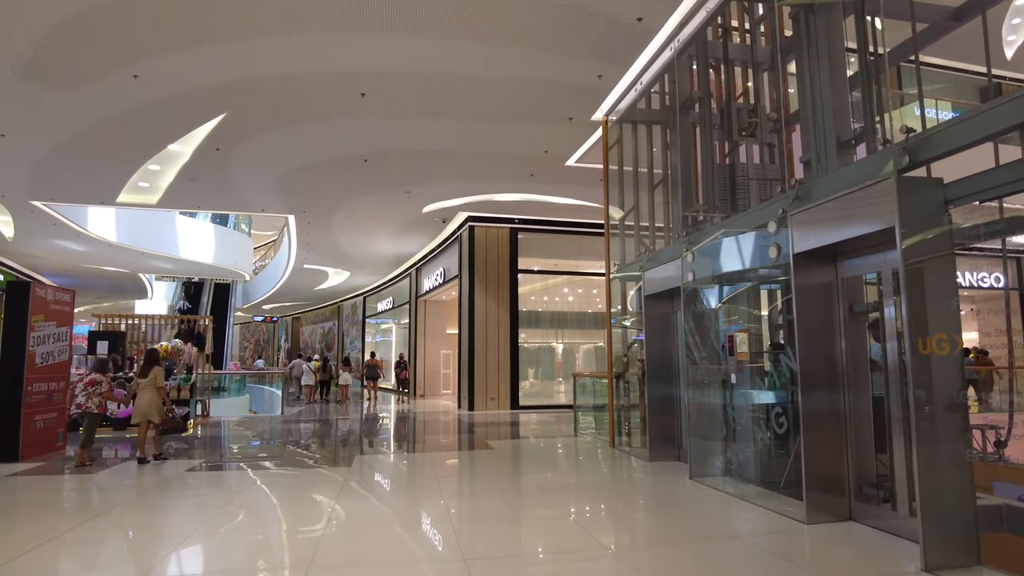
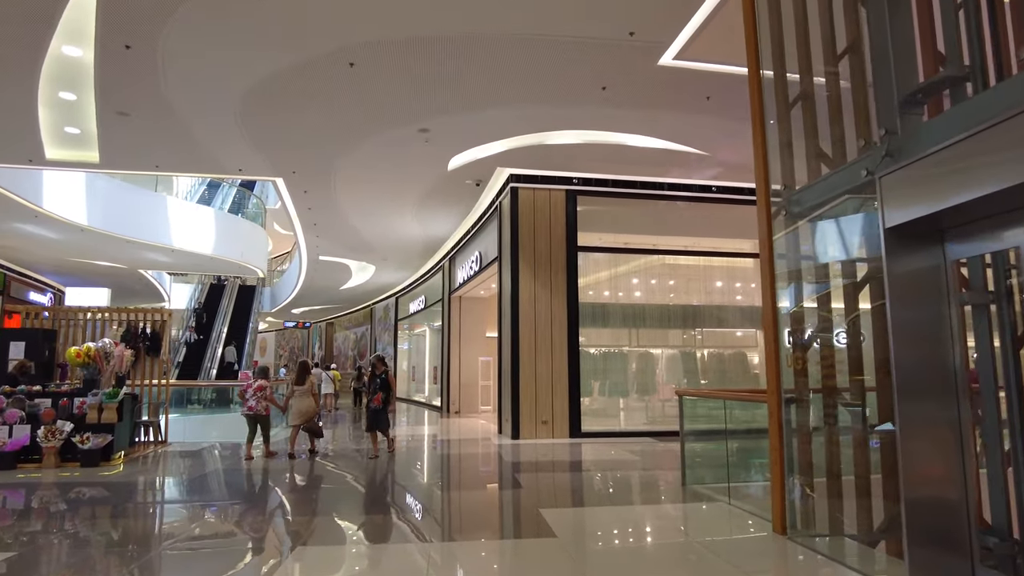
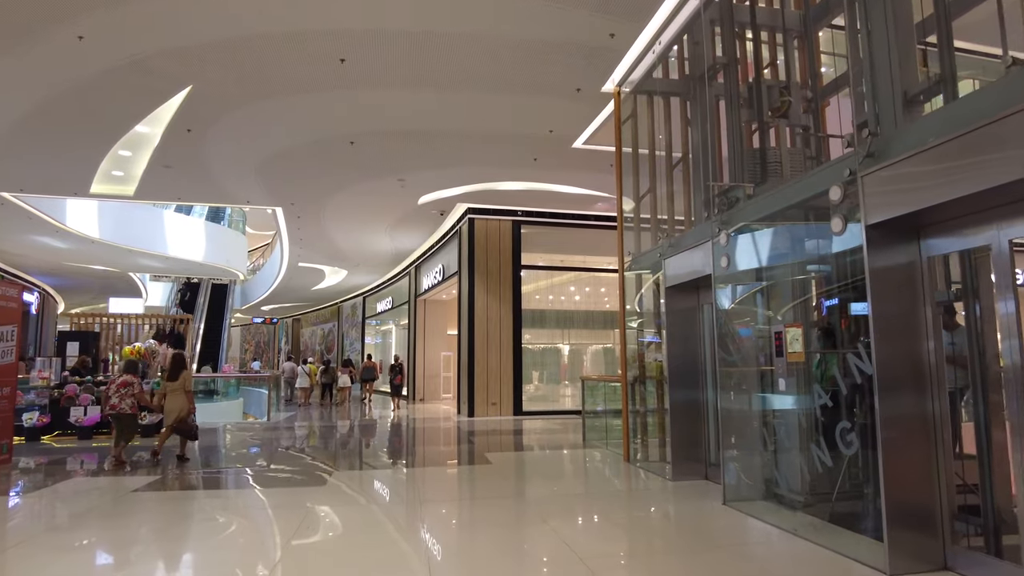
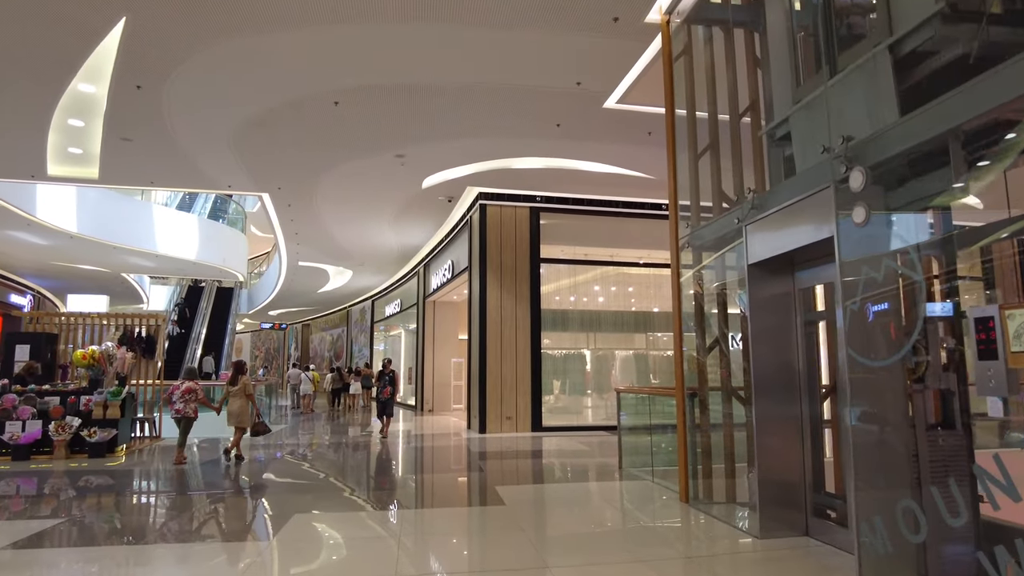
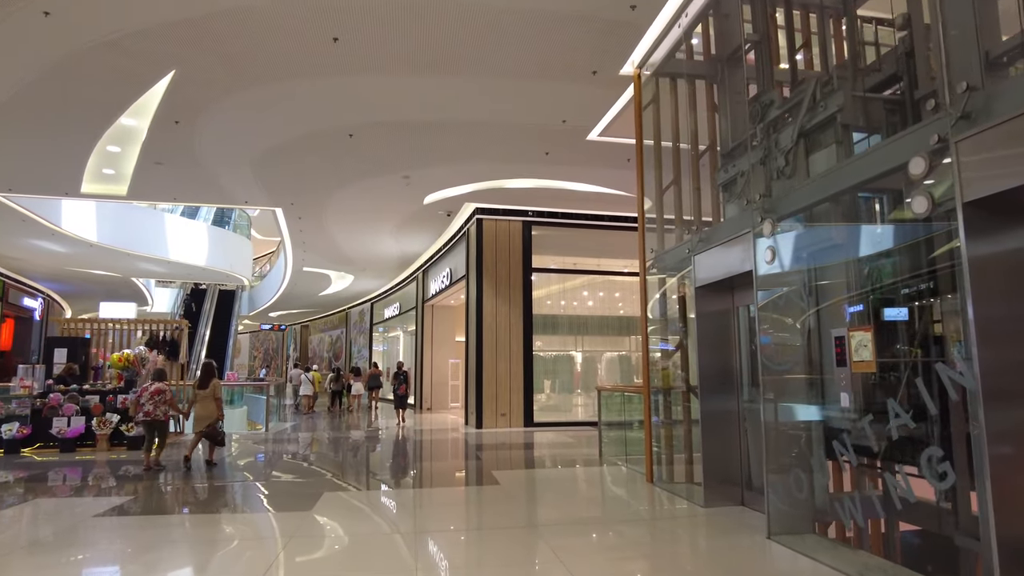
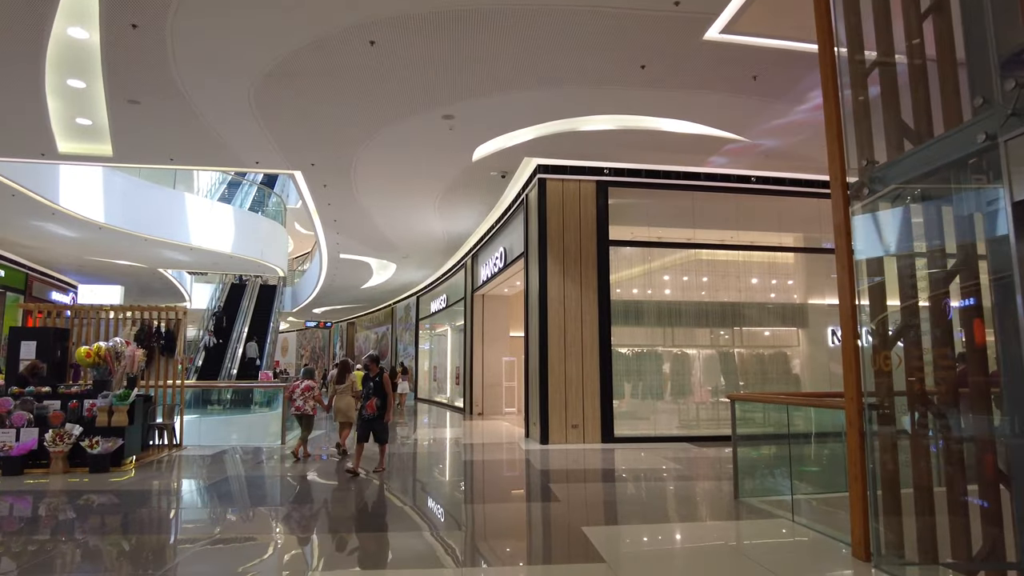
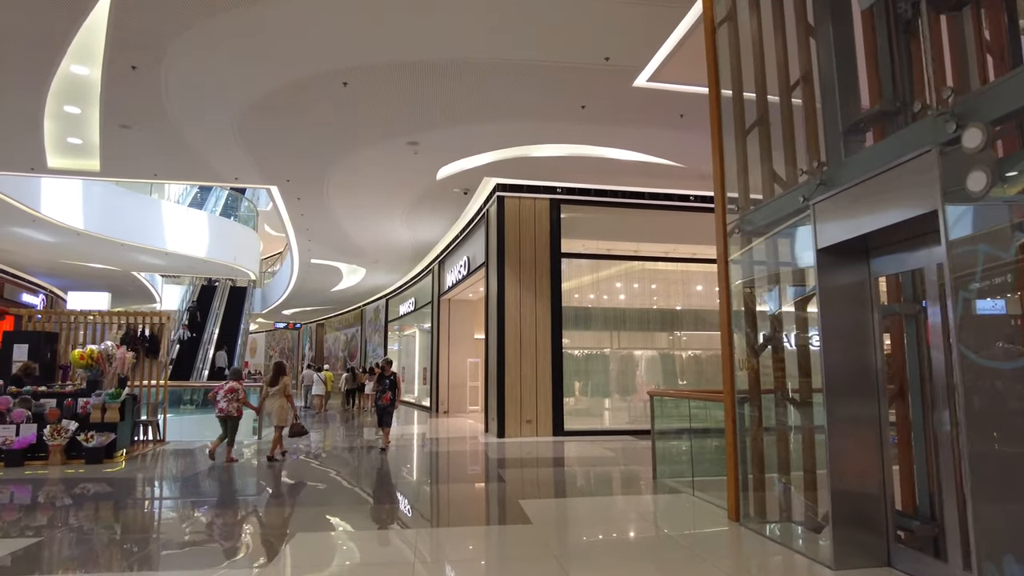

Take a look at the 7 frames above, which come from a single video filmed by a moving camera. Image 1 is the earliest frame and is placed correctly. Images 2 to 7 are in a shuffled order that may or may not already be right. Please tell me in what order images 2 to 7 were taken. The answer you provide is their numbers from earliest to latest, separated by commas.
3, 5, 4, 7, 2, 6
